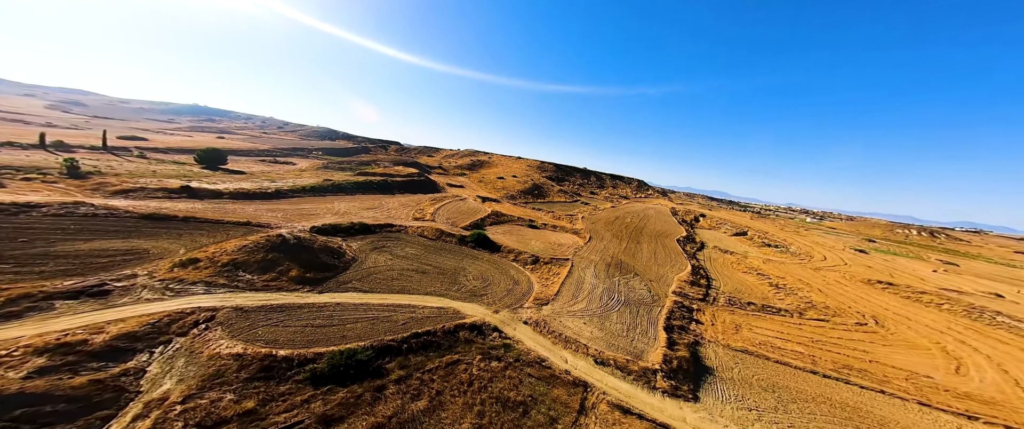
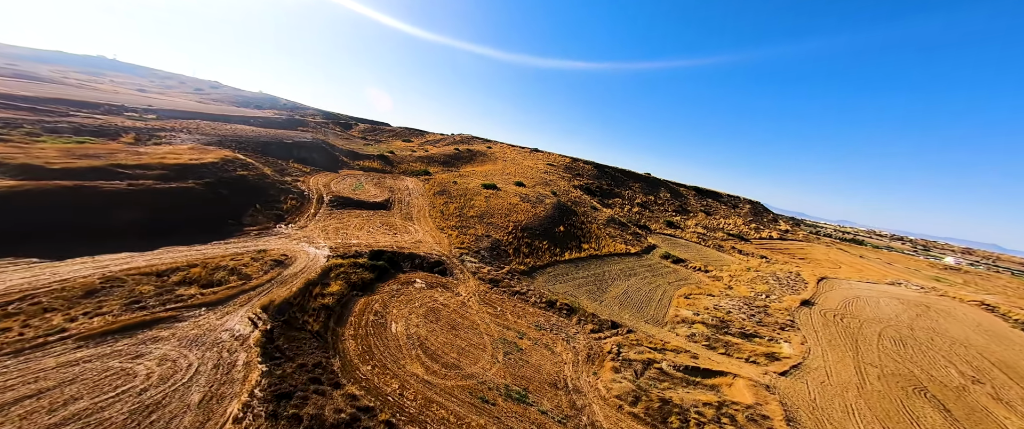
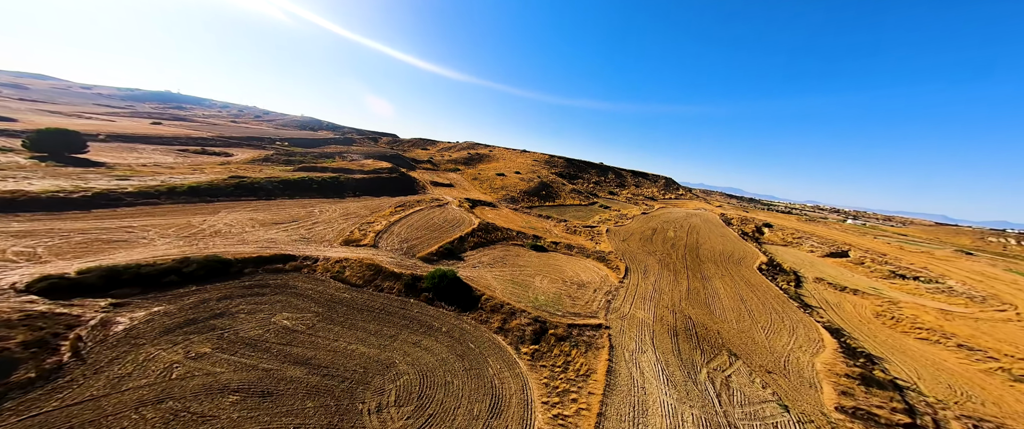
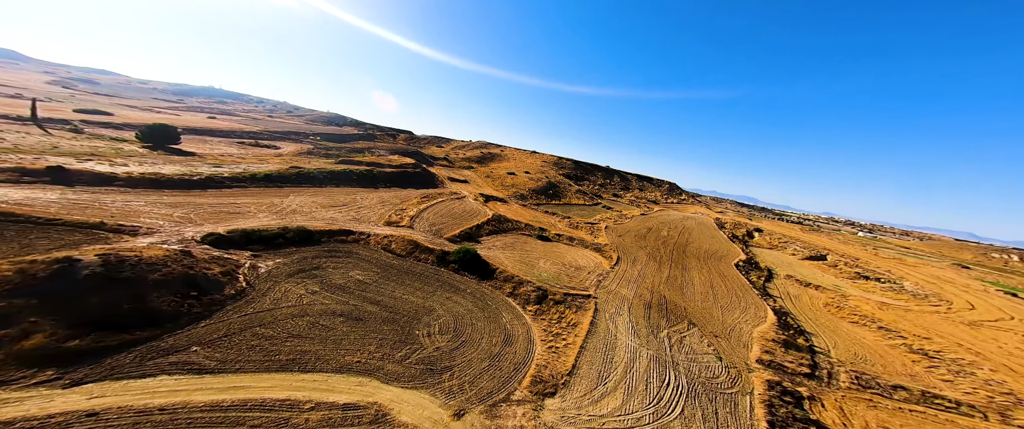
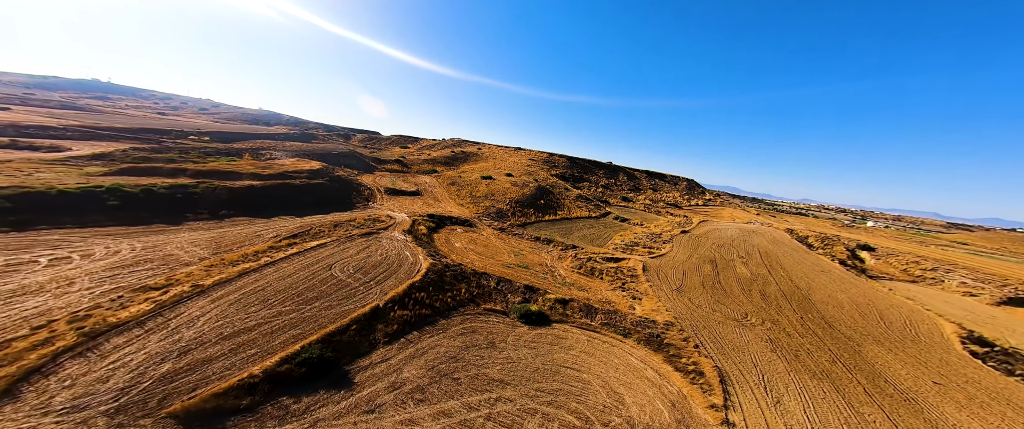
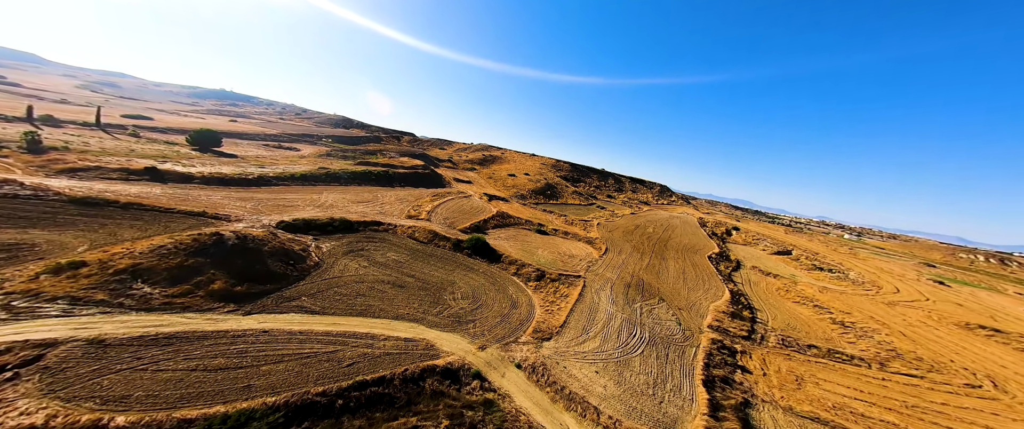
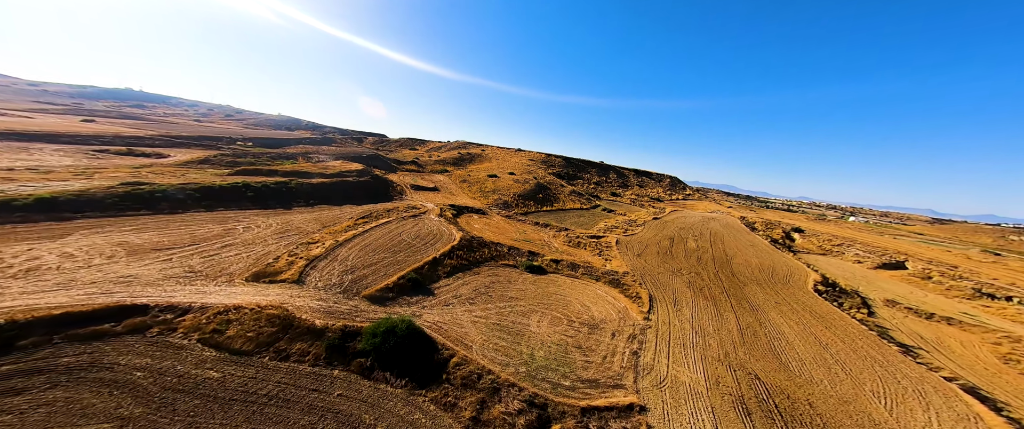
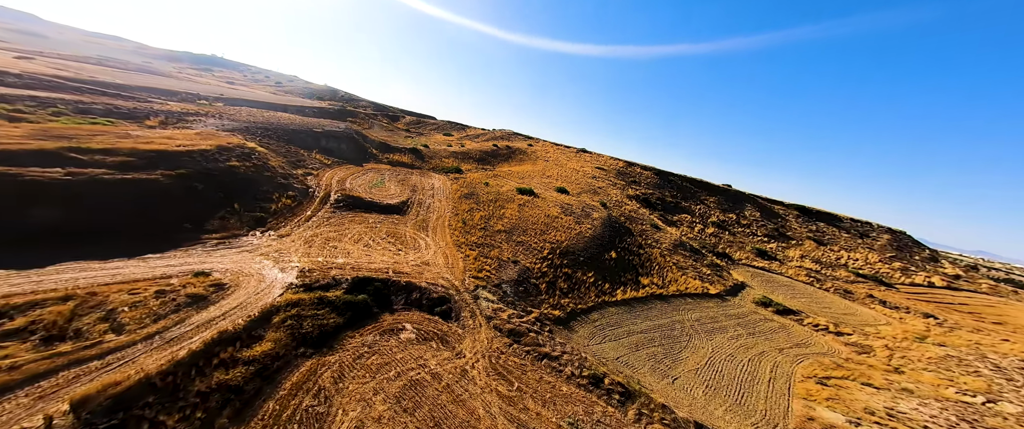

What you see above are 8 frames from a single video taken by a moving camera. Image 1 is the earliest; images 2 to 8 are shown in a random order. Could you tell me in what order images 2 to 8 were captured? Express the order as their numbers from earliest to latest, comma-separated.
6, 4, 3, 7, 5, 2, 8
